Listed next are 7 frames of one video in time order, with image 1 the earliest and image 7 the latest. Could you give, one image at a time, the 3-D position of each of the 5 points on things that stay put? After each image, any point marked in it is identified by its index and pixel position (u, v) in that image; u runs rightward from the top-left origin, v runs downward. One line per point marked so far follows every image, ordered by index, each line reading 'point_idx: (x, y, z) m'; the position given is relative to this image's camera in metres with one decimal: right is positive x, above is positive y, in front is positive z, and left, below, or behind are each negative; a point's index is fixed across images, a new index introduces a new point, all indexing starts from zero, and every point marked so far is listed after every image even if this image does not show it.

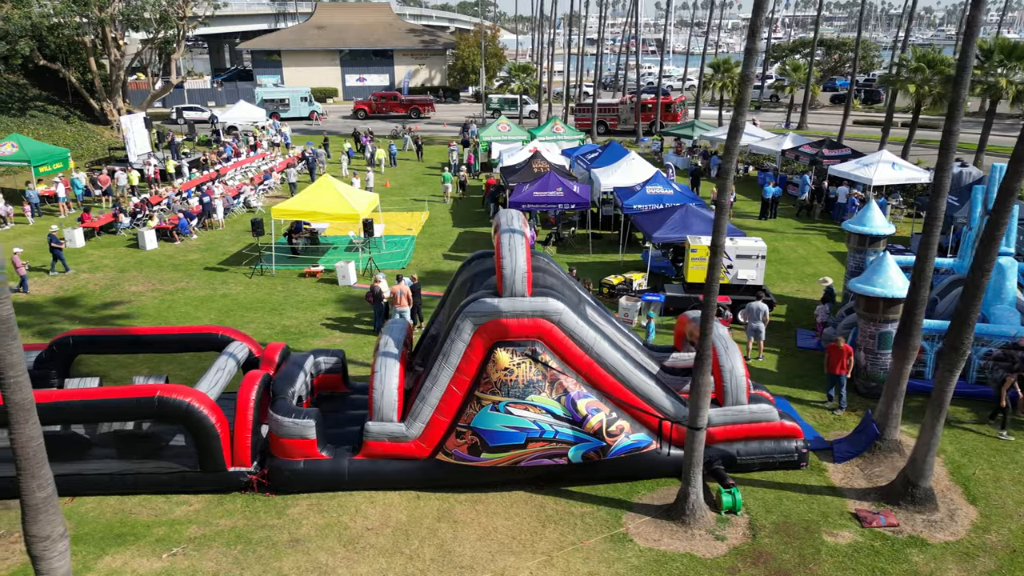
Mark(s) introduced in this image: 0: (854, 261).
0: (+8.2, +0.6, +17.5) m
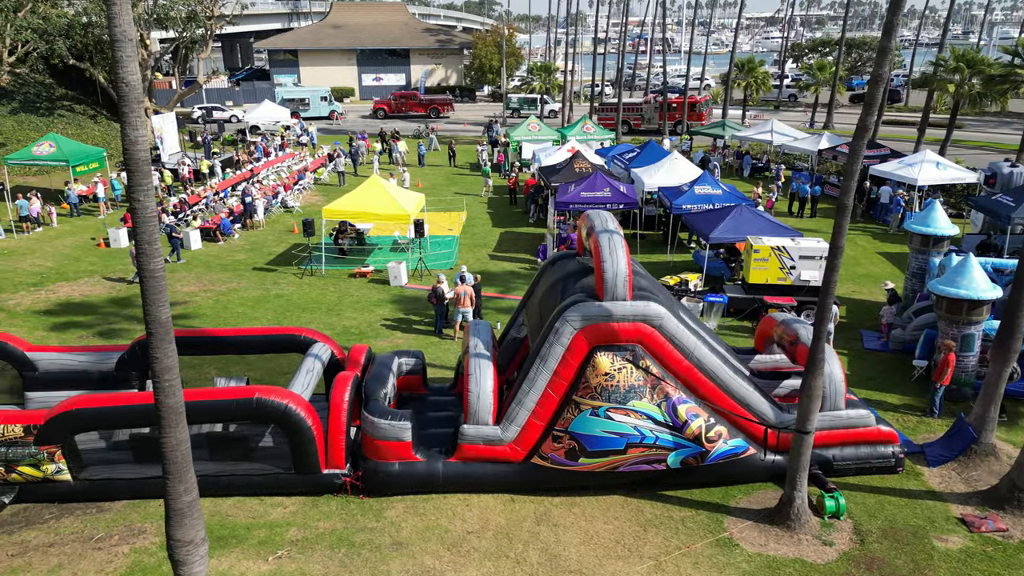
0: (+9.7, +0.6, +17.4) m
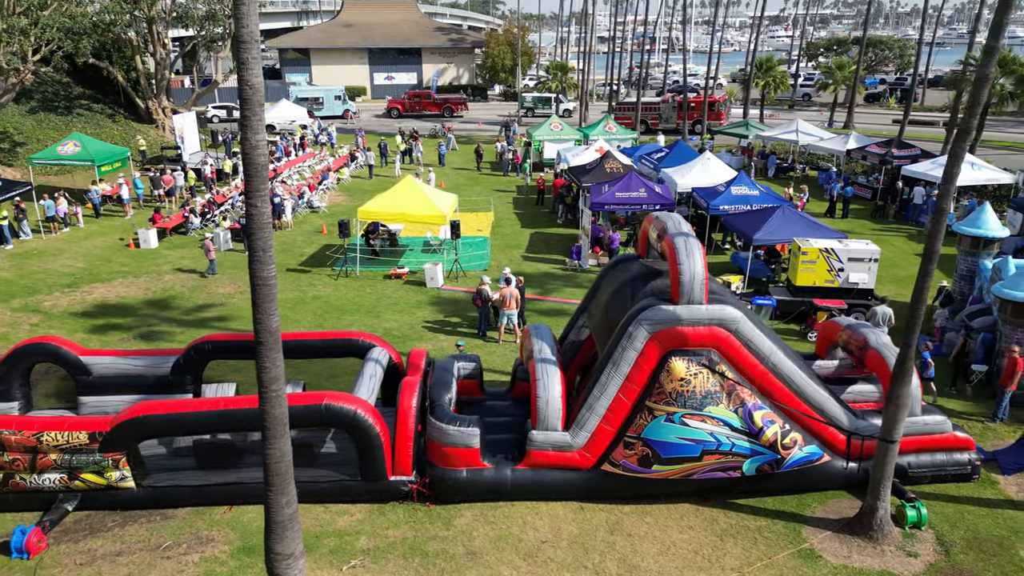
0: (+10.7, +0.5, +17.1) m
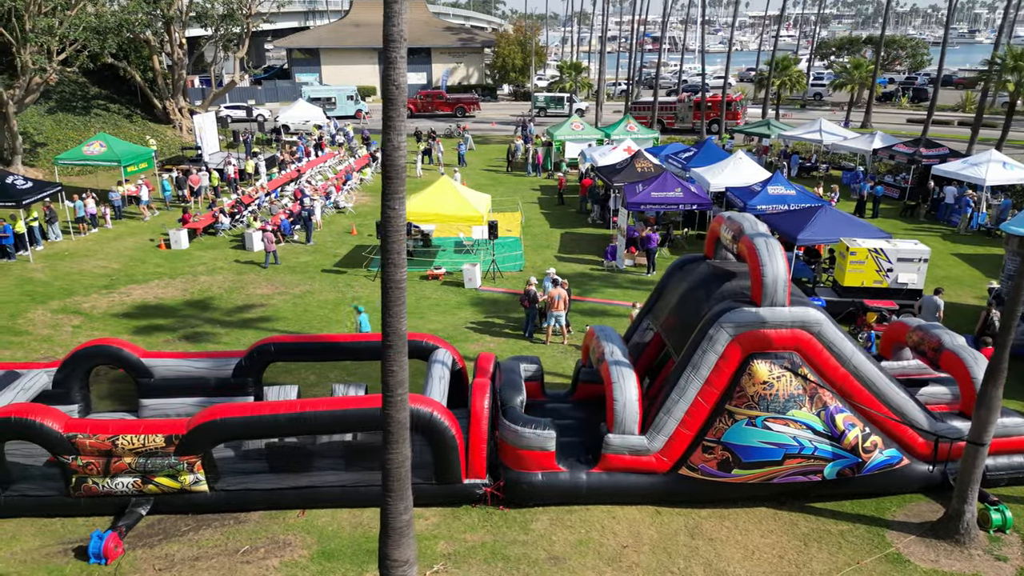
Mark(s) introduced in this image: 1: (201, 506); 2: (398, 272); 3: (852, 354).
0: (+11.7, +0.5, +17.0) m
1: (-4.3, -3.0, +10.1) m
2: (-0.9, +0.1, +5.6) m
3: (+4.5, -0.9, +9.7) m
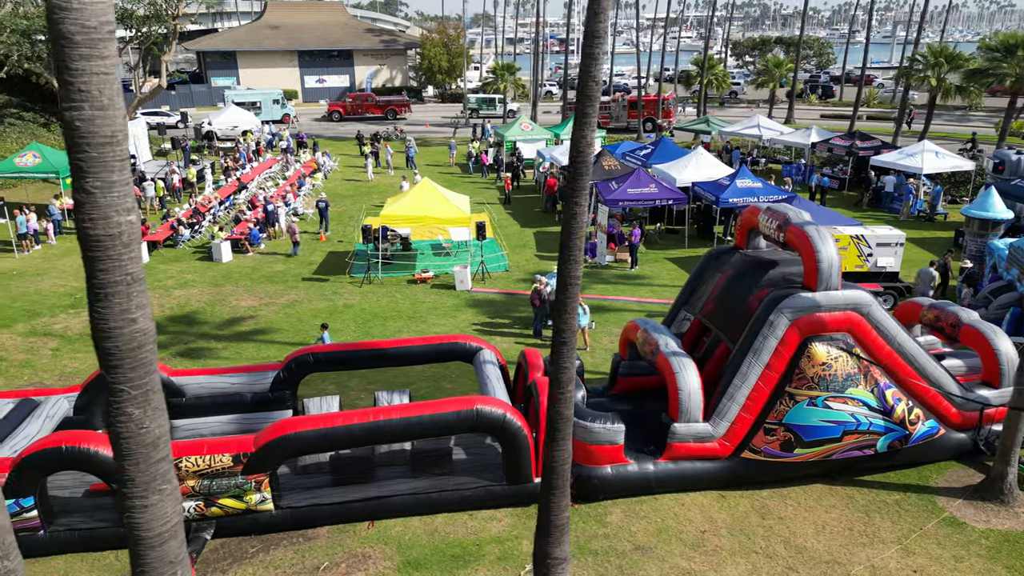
0: (+11.7, +1.1, +18.4) m
1: (-3.3, -3.2, +9.7) m
2: (+0.5, +0.2, +5.6) m
3: (+5.4, -0.6, +10.3) m
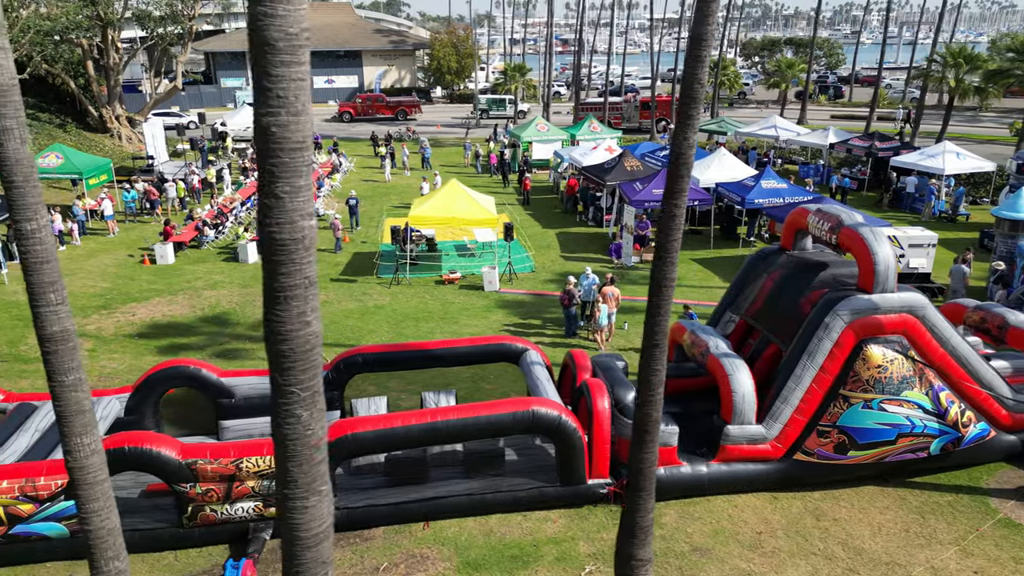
0: (+12.5, +1.0, +18.4) m
1: (-2.5, -3.2, +9.7) m
2: (+1.2, +0.1, +5.6) m
3: (+6.2, -0.7, +10.3) m
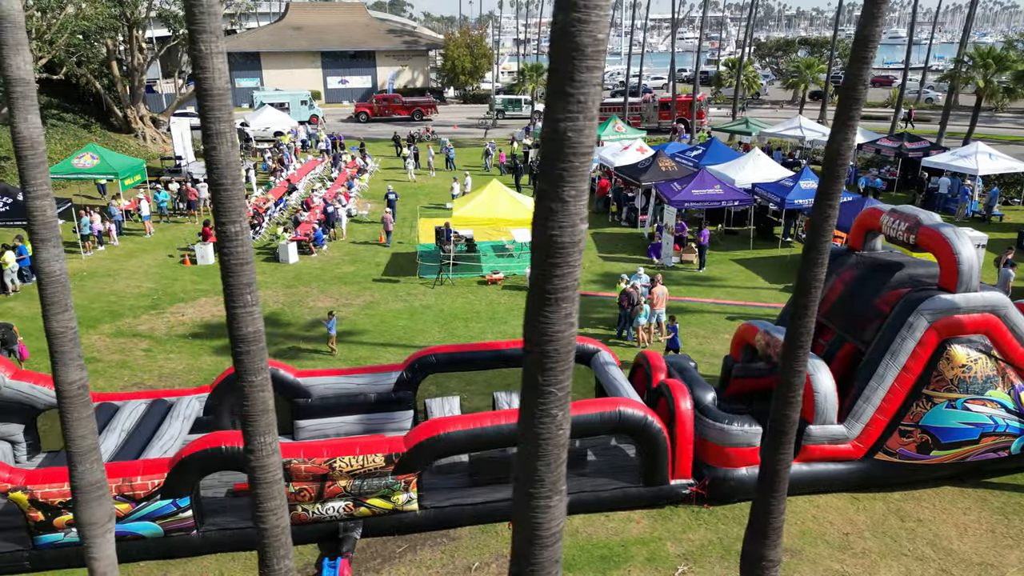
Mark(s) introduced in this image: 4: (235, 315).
0: (+13.7, +1.0, +18.4) m
1: (-1.4, -3.2, +9.7) m
2: (+2.4, +0.1, +5.6) m
3: (+7.4, -0.7, +10.3) m
4: (-1.7, -0.2, +4.5) m
